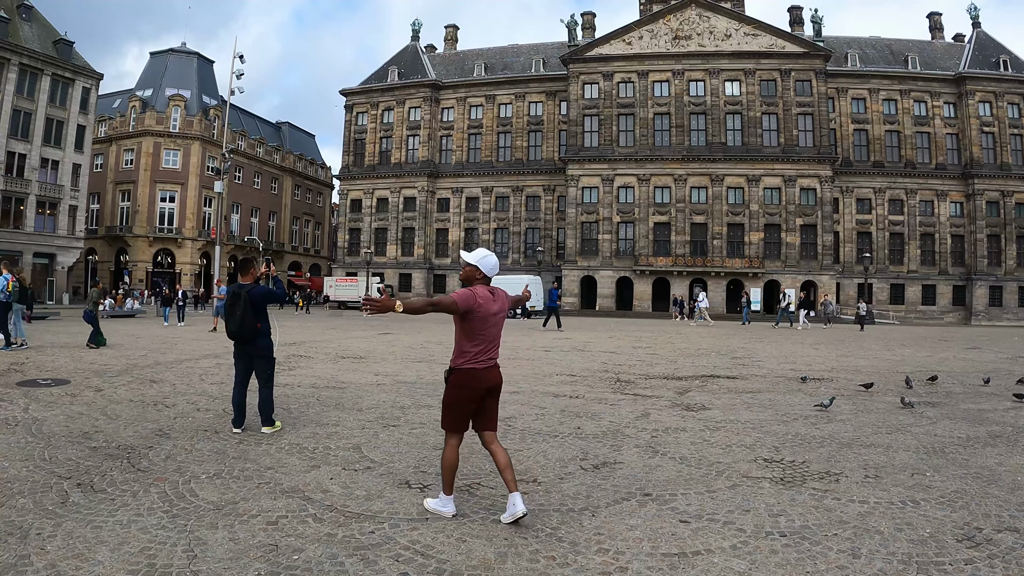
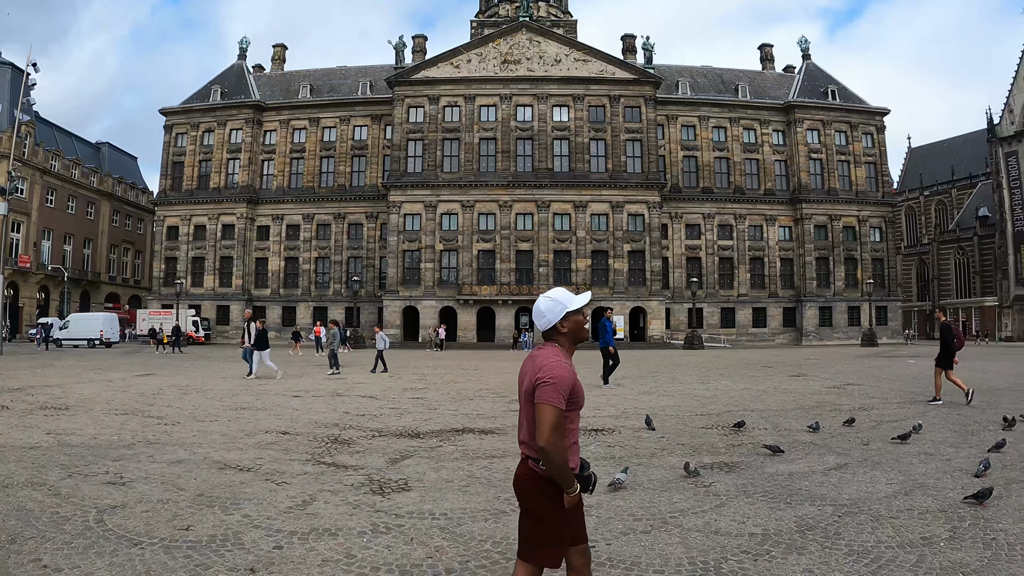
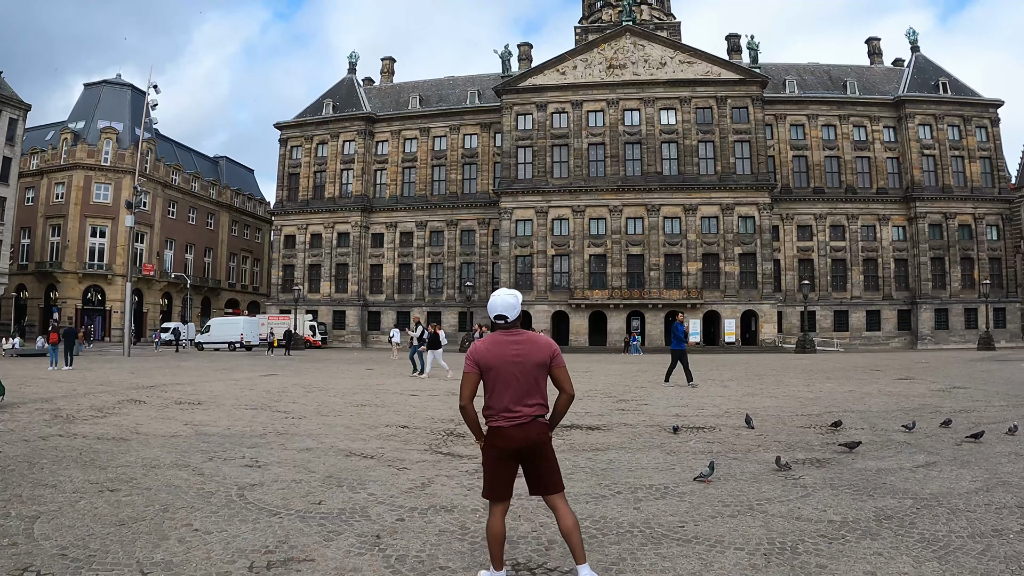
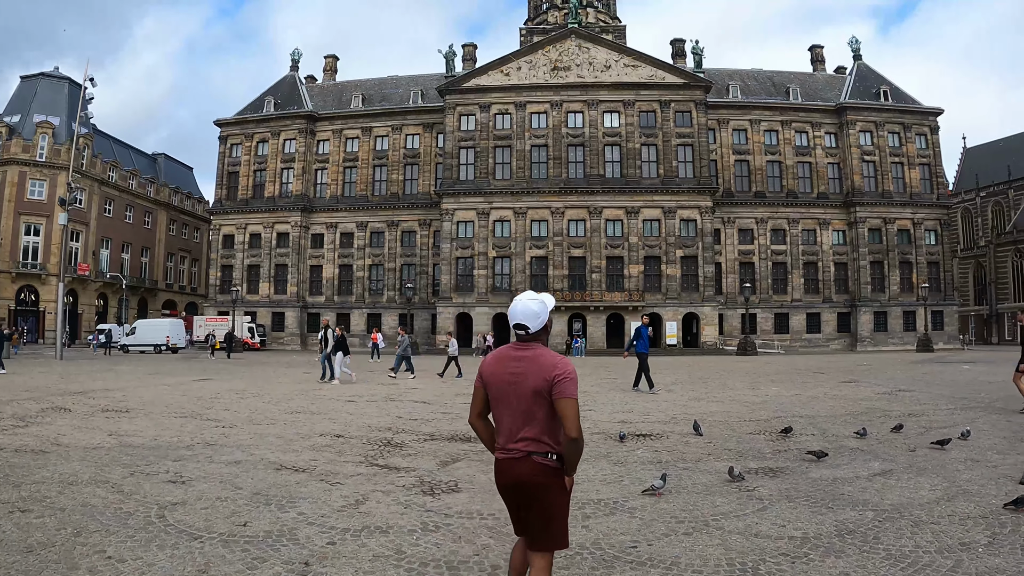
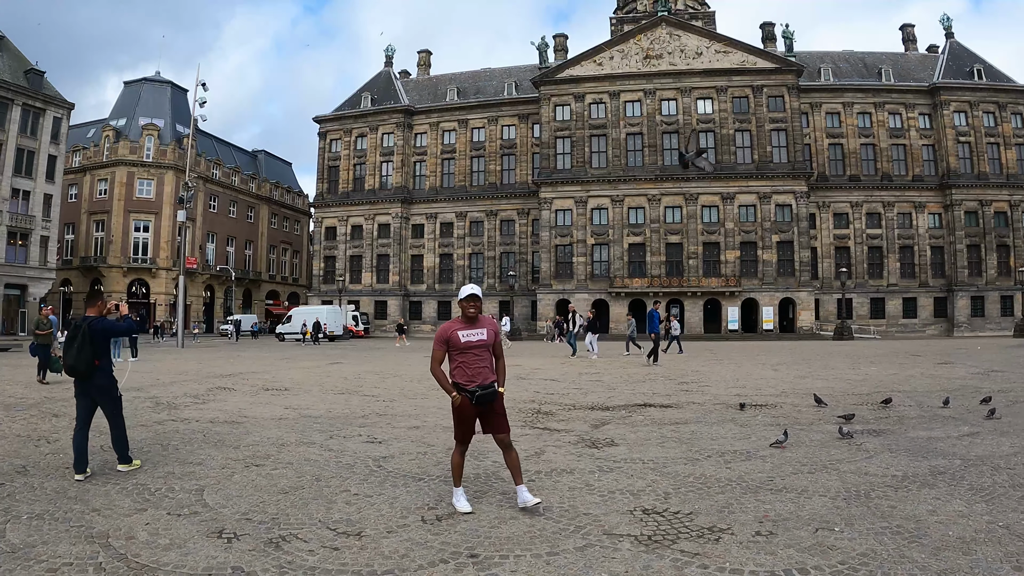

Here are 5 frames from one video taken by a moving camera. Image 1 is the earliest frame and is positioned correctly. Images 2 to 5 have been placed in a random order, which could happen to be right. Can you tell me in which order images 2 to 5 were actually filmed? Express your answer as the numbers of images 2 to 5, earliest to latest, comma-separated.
5, 3, 4, 2
